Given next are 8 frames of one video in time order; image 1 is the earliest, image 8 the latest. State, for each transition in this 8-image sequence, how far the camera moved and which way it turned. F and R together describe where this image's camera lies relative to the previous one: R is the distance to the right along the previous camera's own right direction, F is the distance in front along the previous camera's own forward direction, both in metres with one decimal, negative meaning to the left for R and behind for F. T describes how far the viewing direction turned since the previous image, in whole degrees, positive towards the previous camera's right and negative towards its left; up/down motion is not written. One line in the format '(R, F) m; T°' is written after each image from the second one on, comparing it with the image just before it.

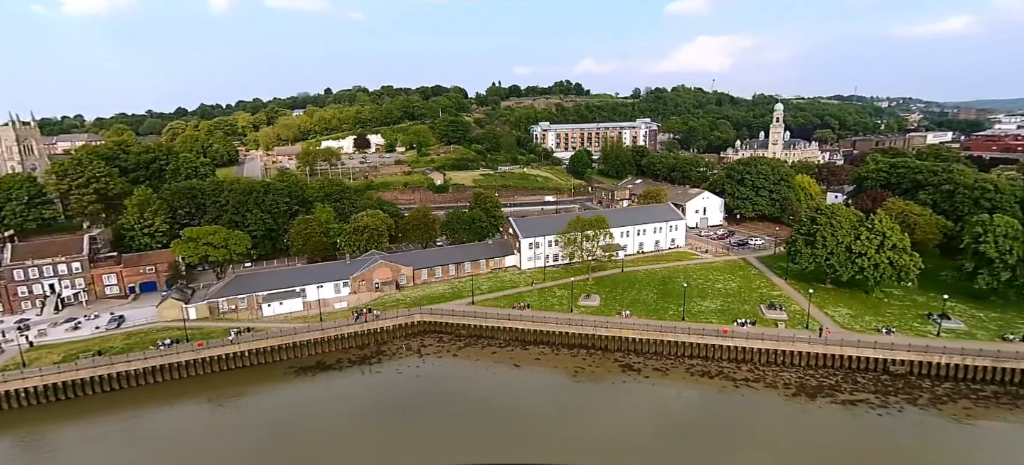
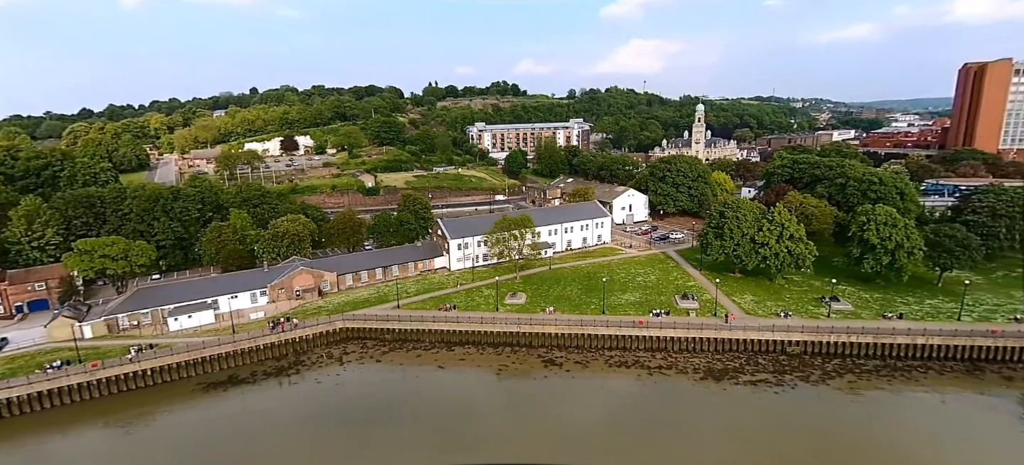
(+1.7, -0.1) m; +6°
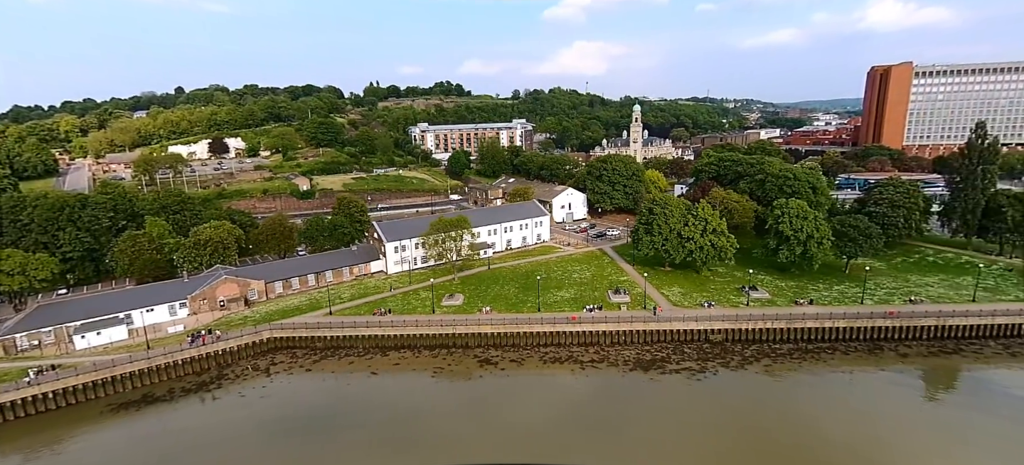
(+1.3, -0.1) m; +6°
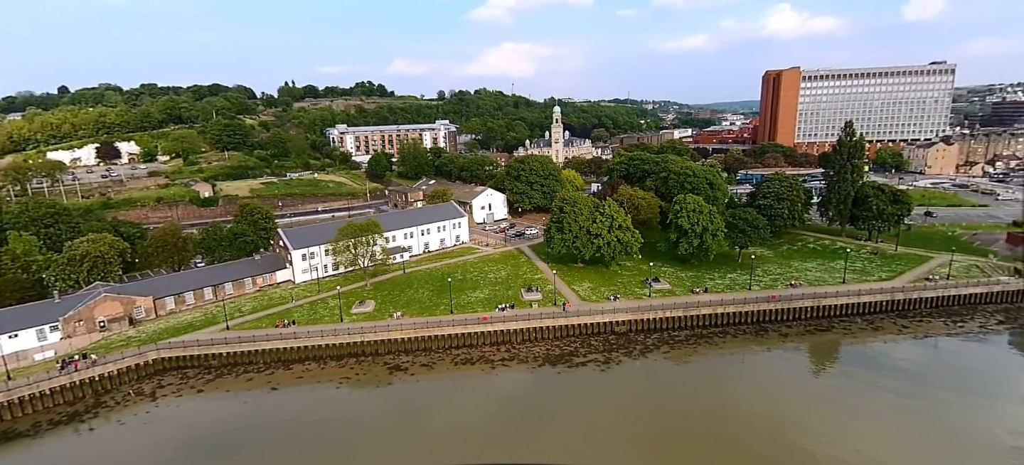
(+1.8, -0.1) m; +7°
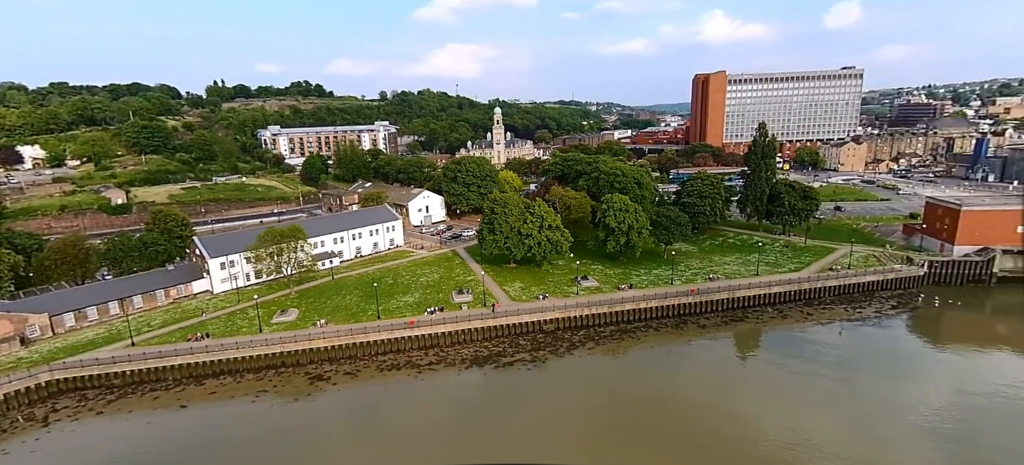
(+1.8, -0.1) m; +5°
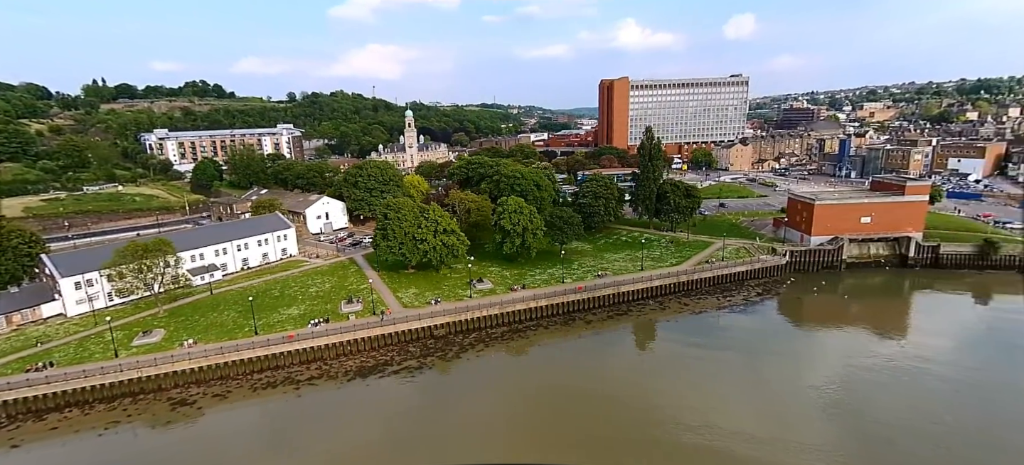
(+3.0, -0.3) m; +8°
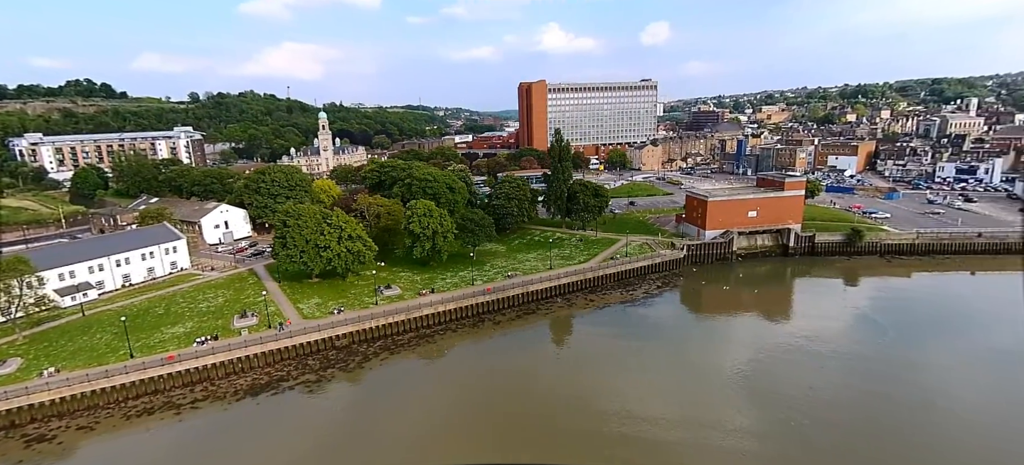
(+2.0, -0.2) m; +8°
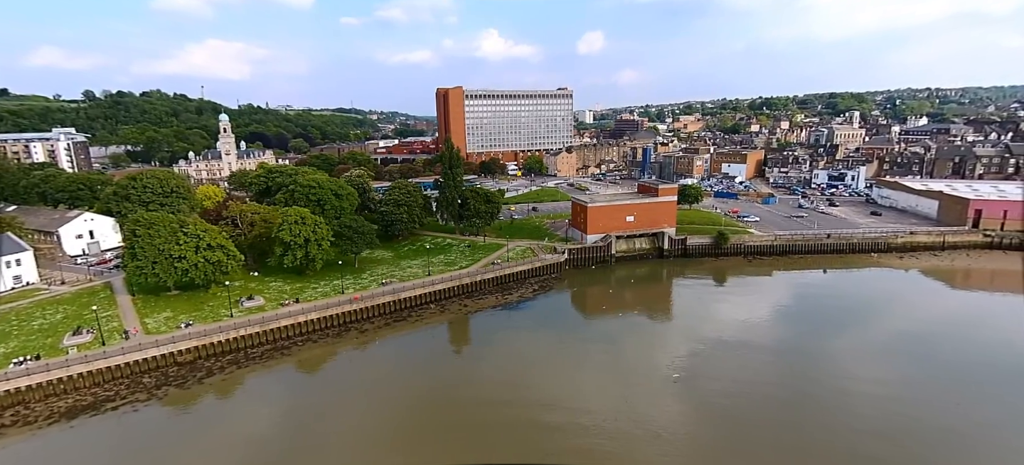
(+5.8, -0.6) m; +6°
